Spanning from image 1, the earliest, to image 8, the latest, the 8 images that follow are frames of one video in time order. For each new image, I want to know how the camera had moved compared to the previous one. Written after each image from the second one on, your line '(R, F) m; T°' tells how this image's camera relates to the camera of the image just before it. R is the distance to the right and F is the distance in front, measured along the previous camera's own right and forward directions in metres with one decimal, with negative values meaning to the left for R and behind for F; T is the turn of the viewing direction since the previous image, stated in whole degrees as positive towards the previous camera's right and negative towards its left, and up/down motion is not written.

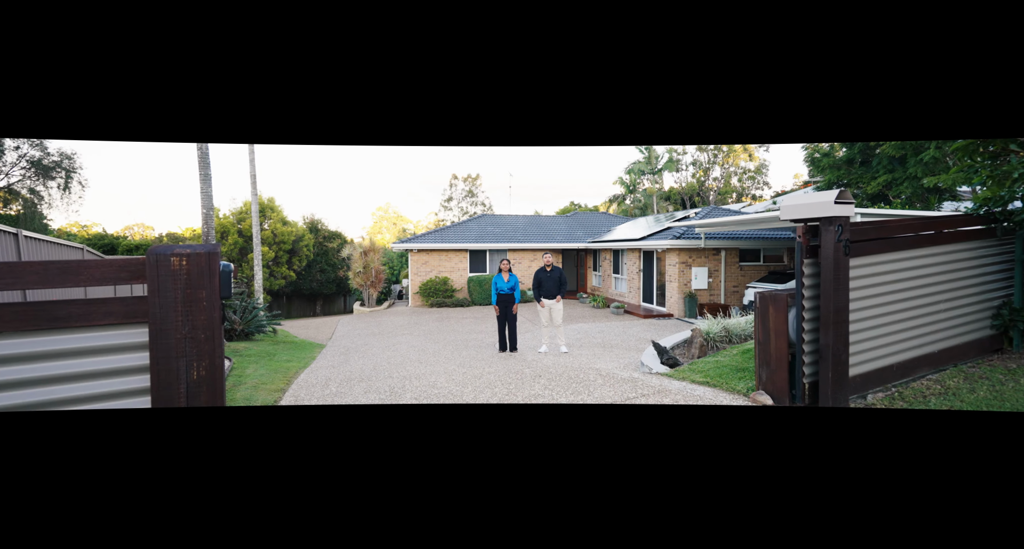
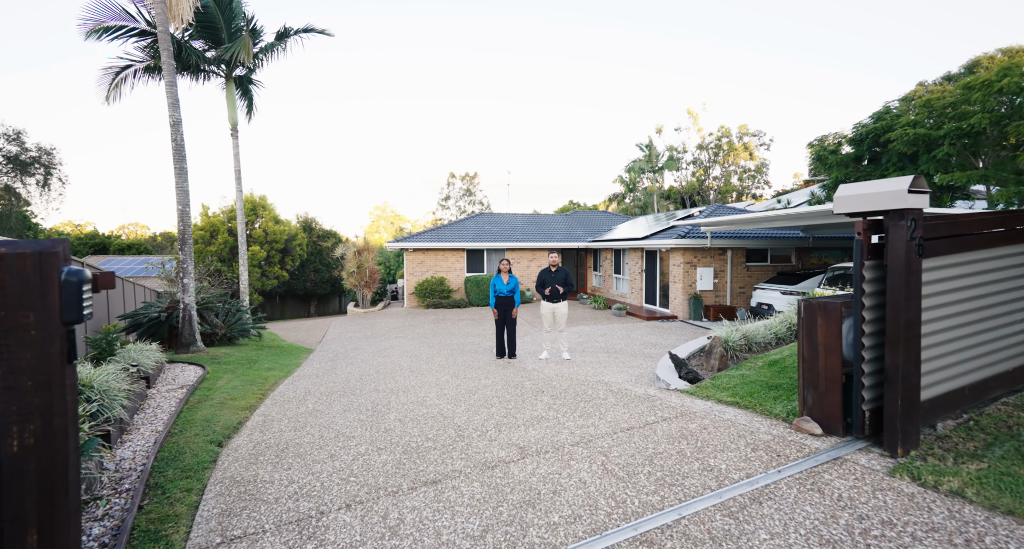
(0.0, +0.5) m; 0°
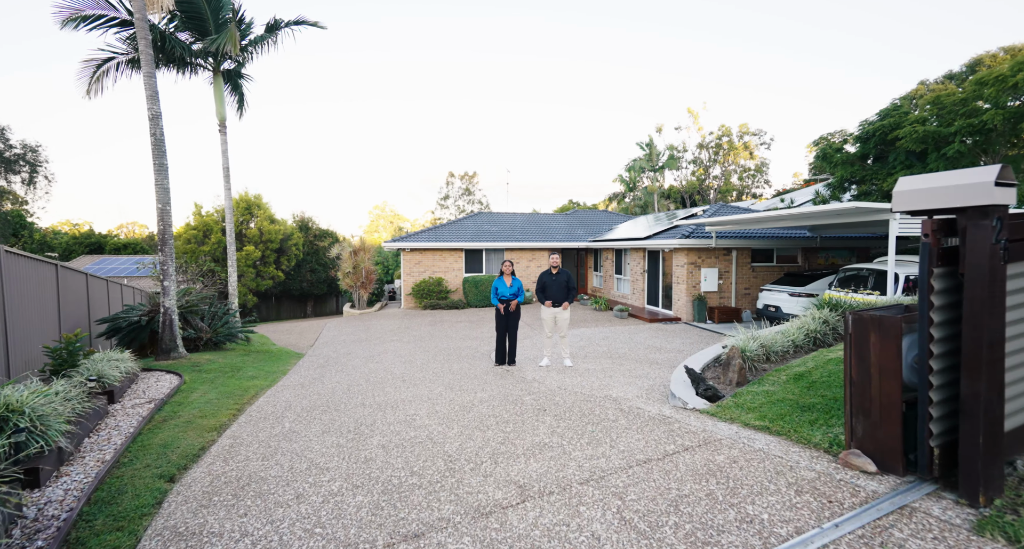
(0.0, +0.4) m; 0°
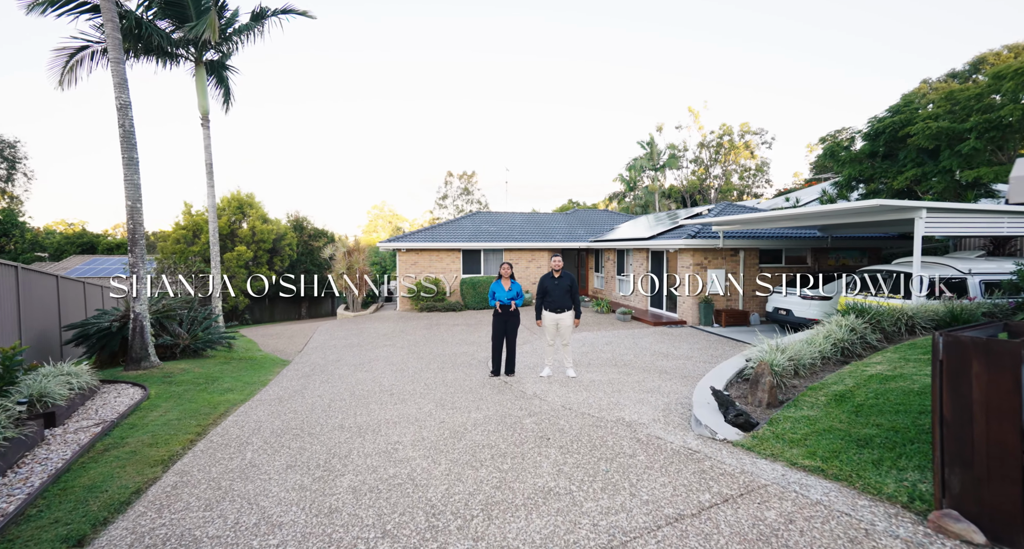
(0.0, +0.5) m; 0°
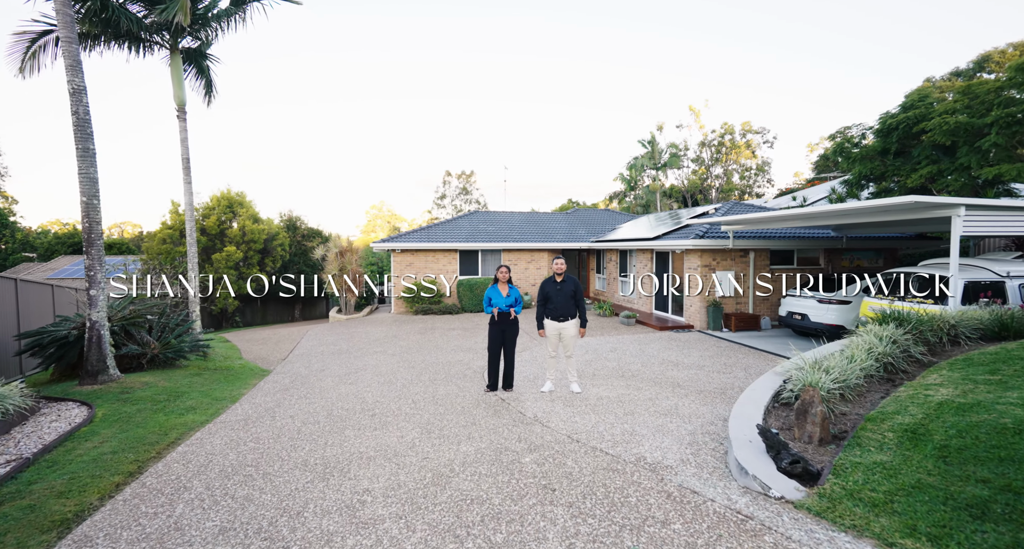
(0.0, +0.6) m; 0°
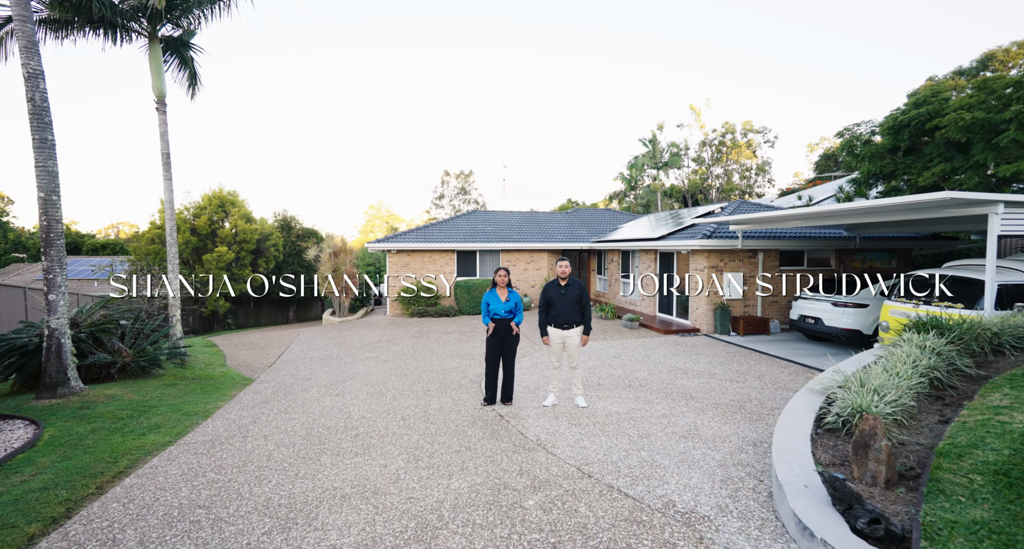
(0.0, +0.5) m; 0°
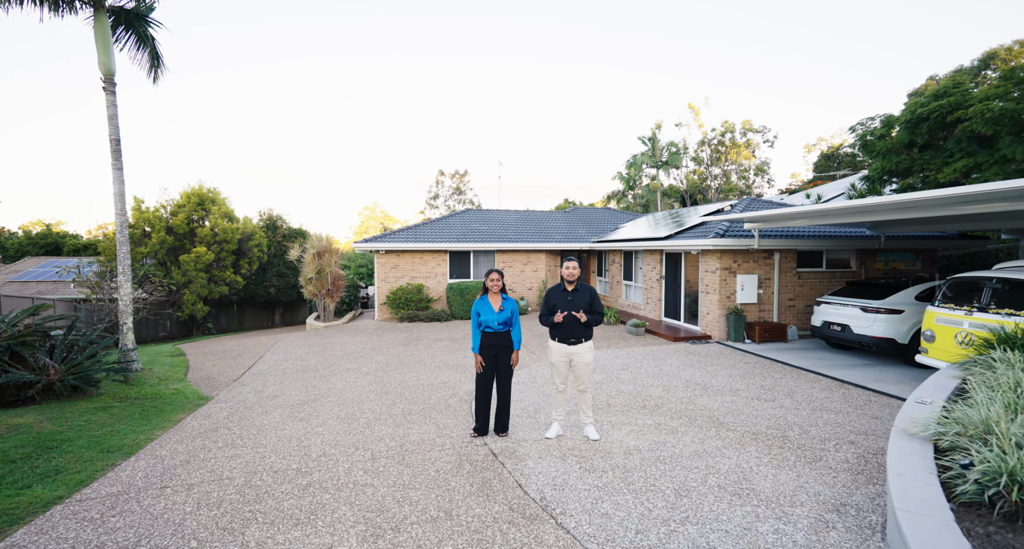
(0.0, +1.0) m; 0°
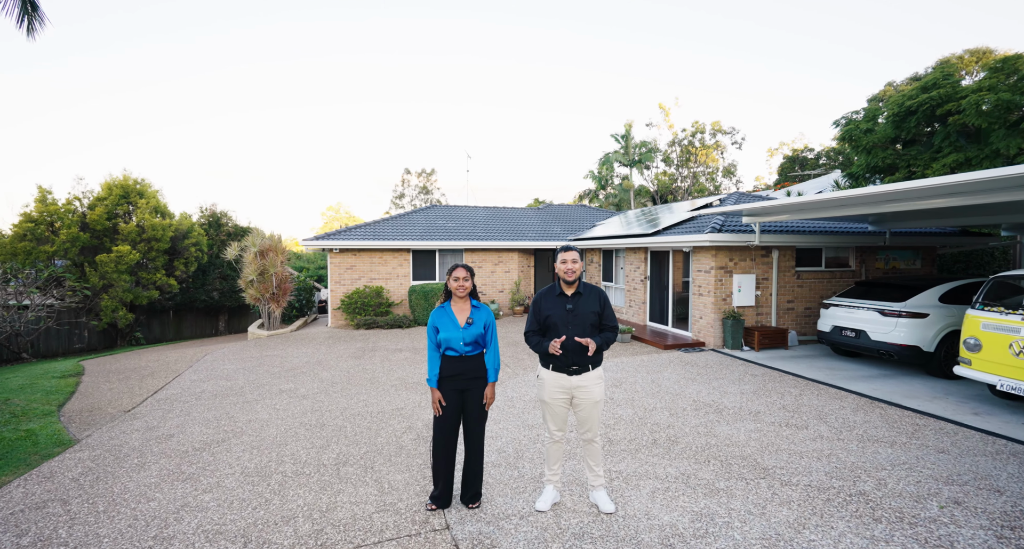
(0.0, +1.4) m; +4°
